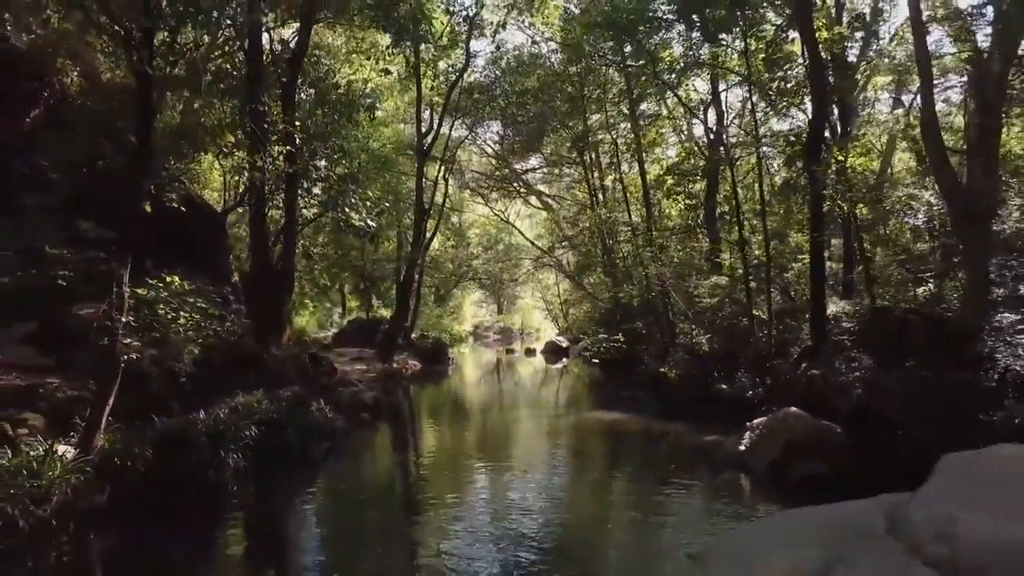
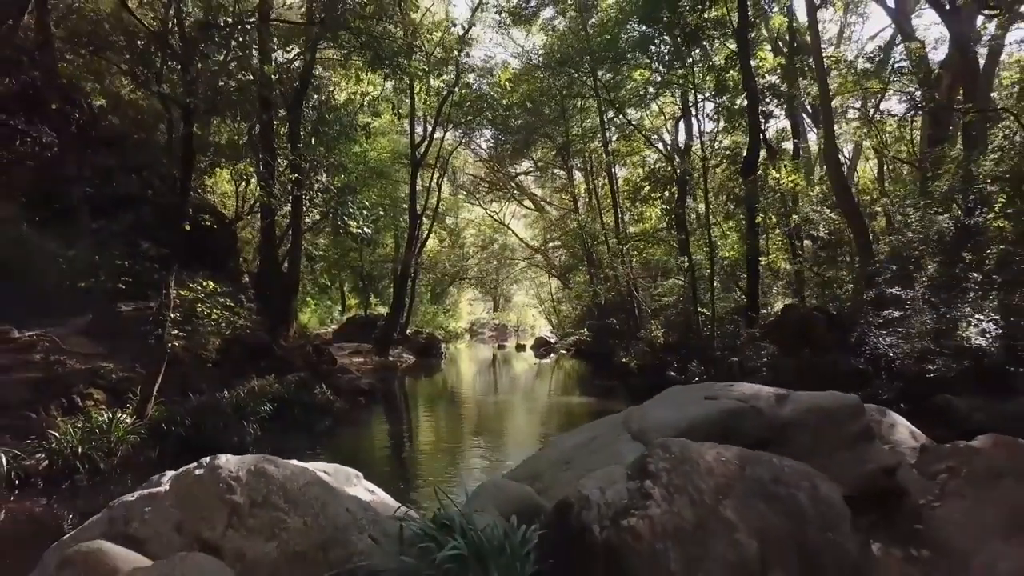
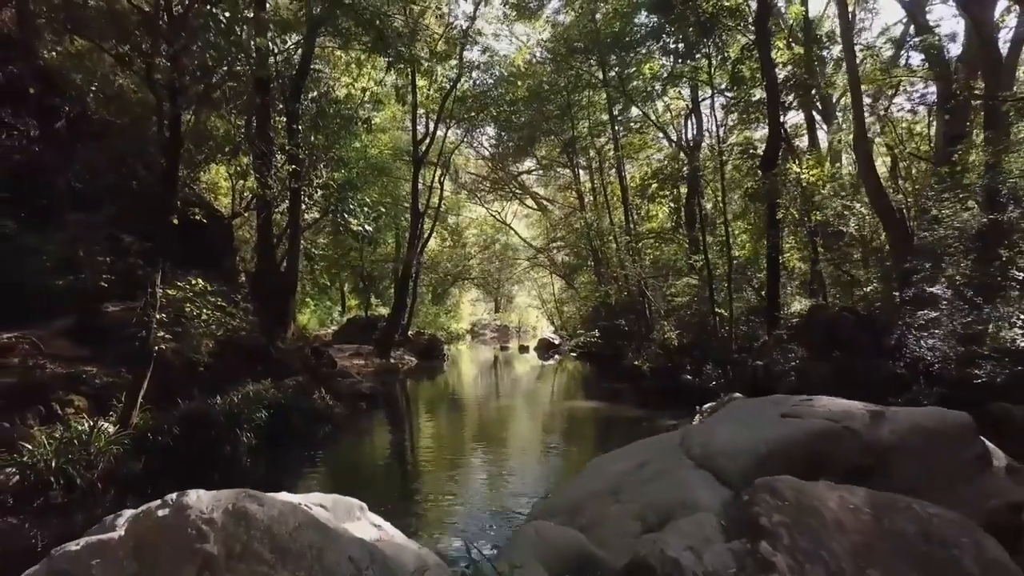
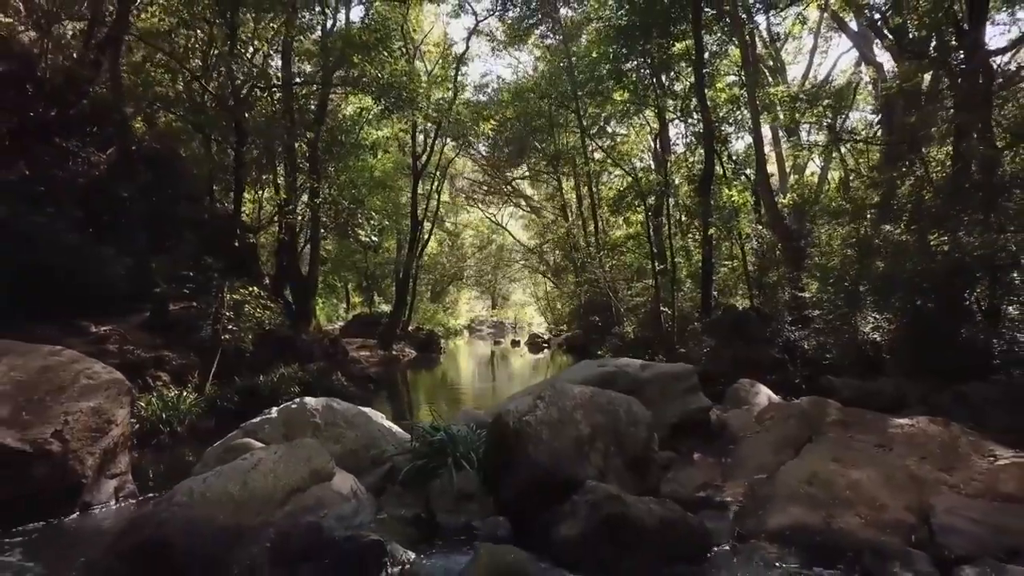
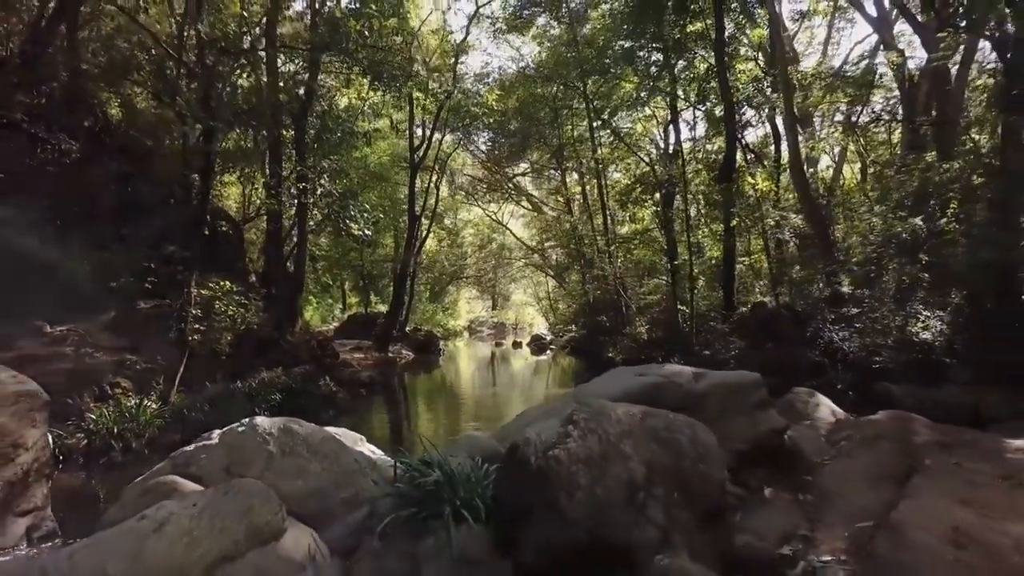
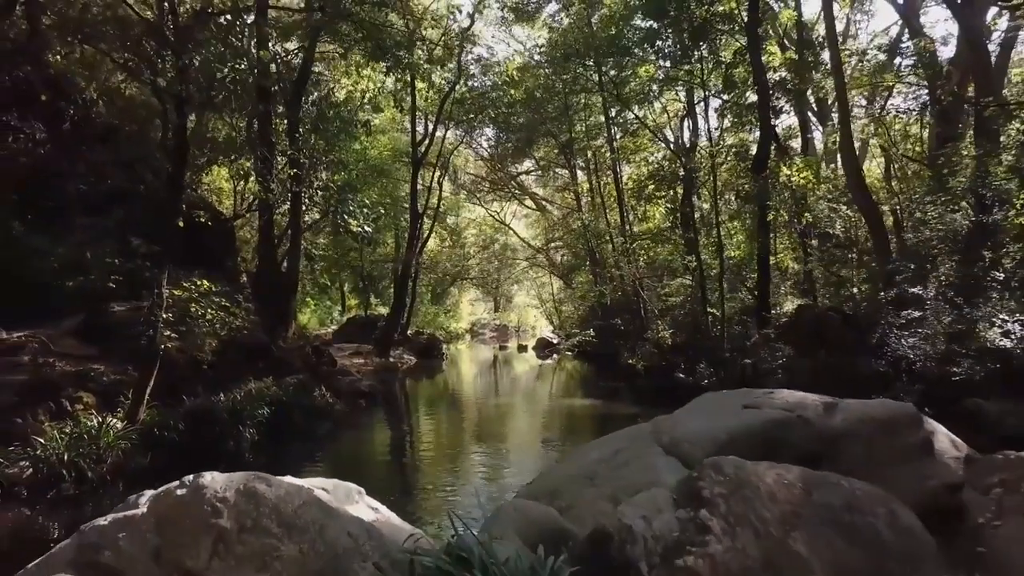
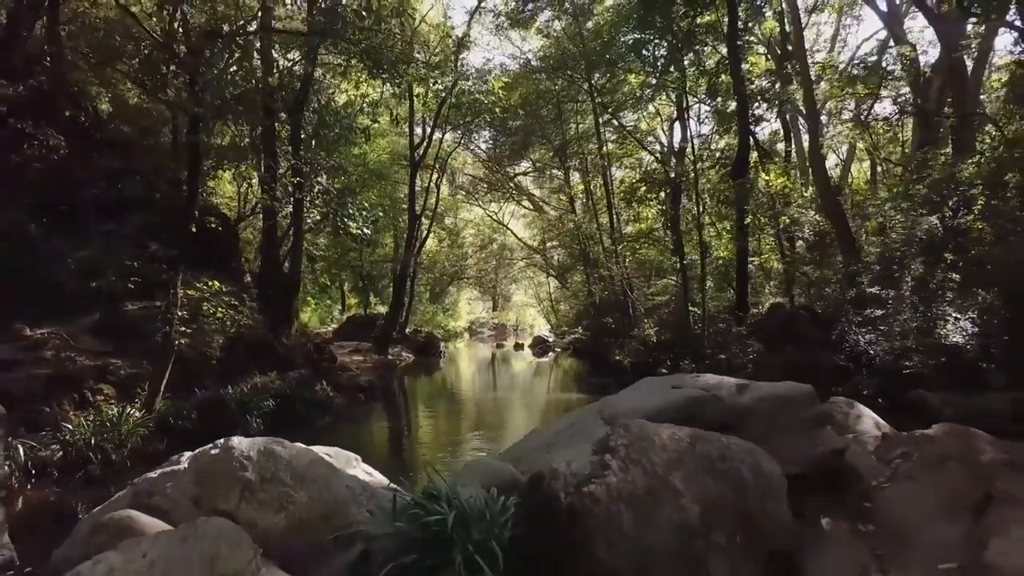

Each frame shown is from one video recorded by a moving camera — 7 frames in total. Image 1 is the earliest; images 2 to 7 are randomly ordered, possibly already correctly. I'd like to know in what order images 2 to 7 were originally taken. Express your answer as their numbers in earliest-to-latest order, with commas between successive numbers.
3, 6, 2, 7, 5, 4
